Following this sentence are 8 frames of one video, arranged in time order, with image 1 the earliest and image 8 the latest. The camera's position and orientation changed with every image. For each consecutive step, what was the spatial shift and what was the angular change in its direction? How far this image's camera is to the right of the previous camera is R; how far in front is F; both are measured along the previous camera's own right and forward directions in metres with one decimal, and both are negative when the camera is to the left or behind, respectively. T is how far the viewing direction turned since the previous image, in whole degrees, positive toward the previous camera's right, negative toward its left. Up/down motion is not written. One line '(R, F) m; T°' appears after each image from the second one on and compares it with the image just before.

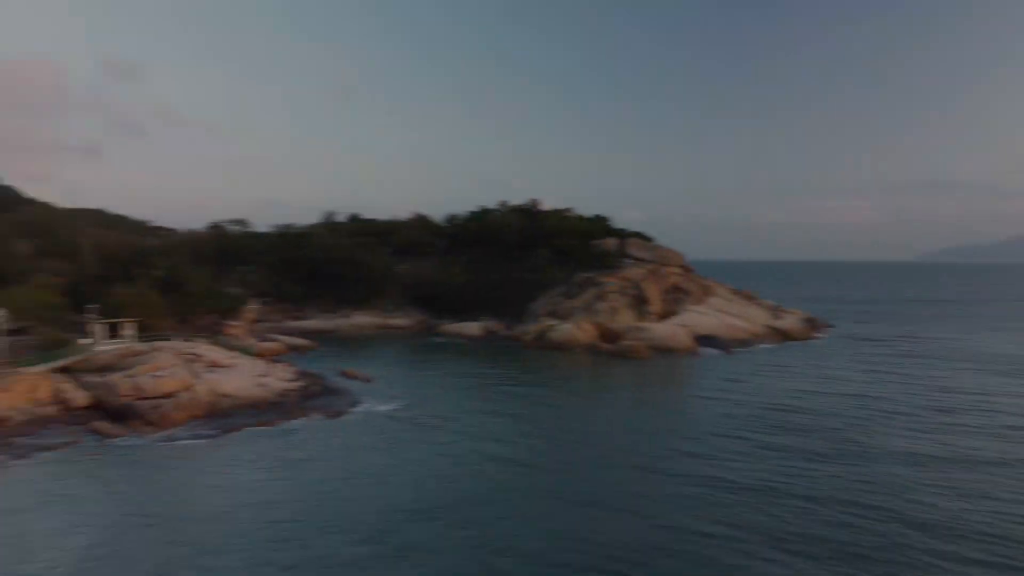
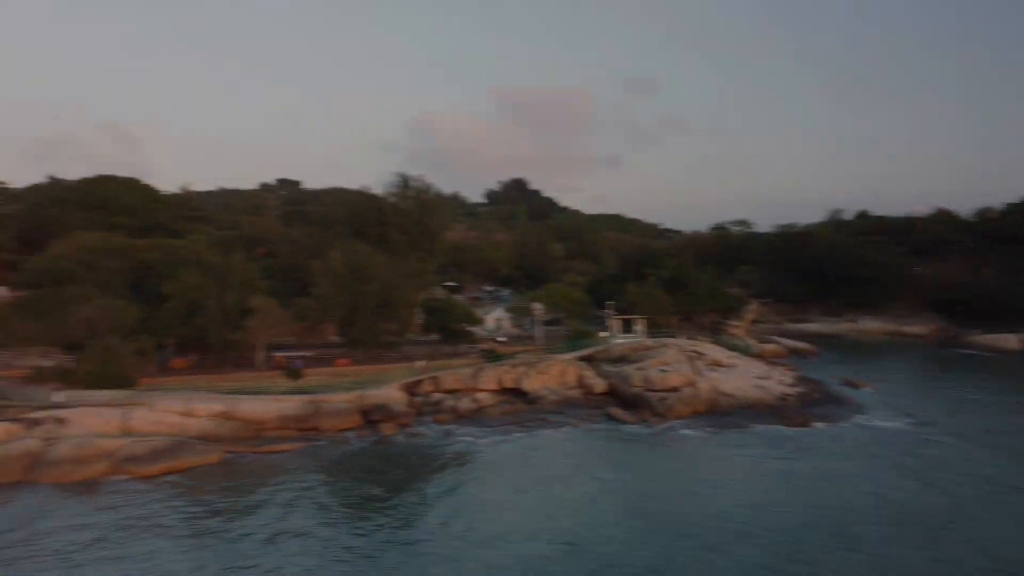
(0.0, +1.2) m; -14°
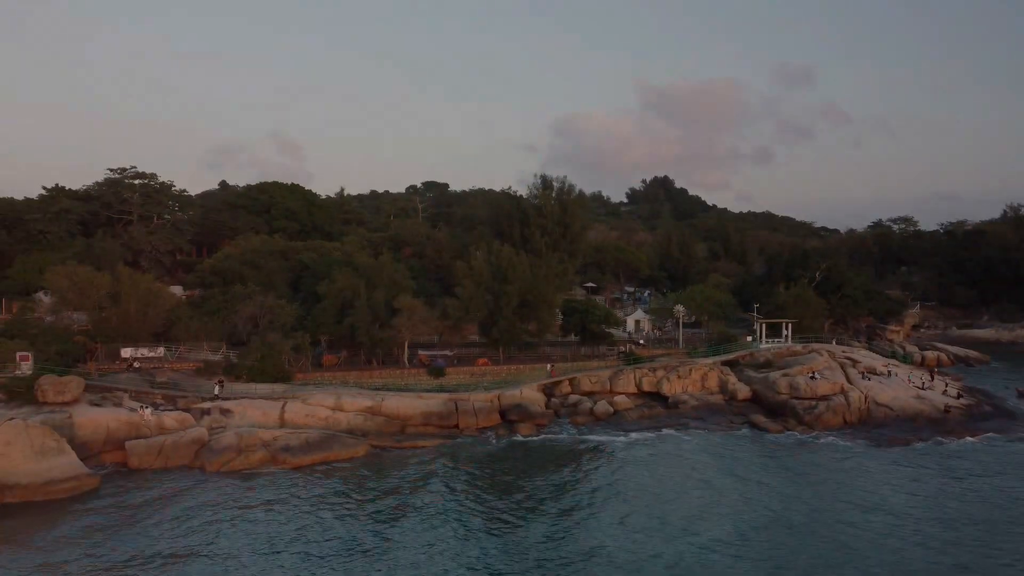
(+0.2, +0.1) m; -10°
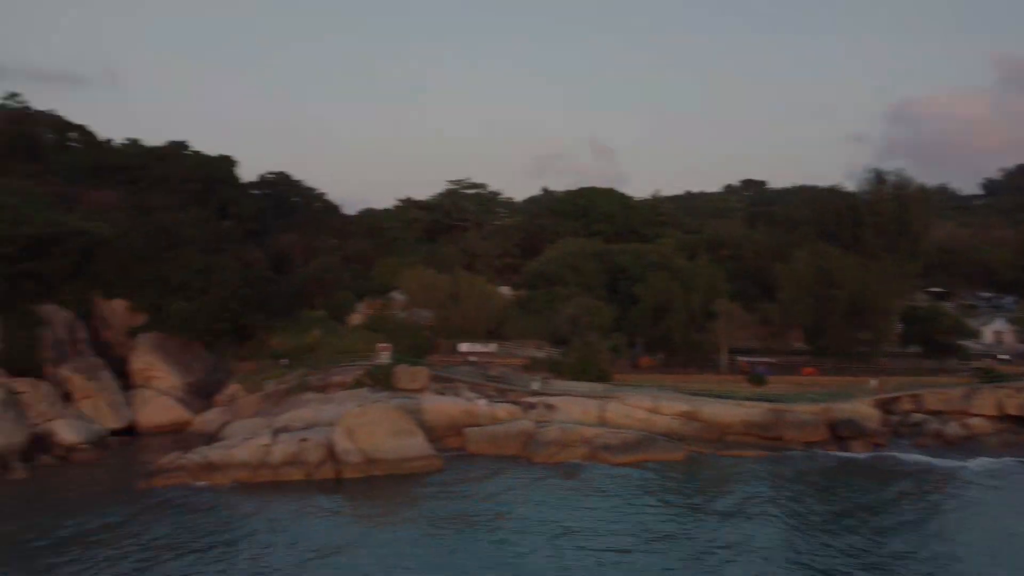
(-0.3, 0.0) m; -22°
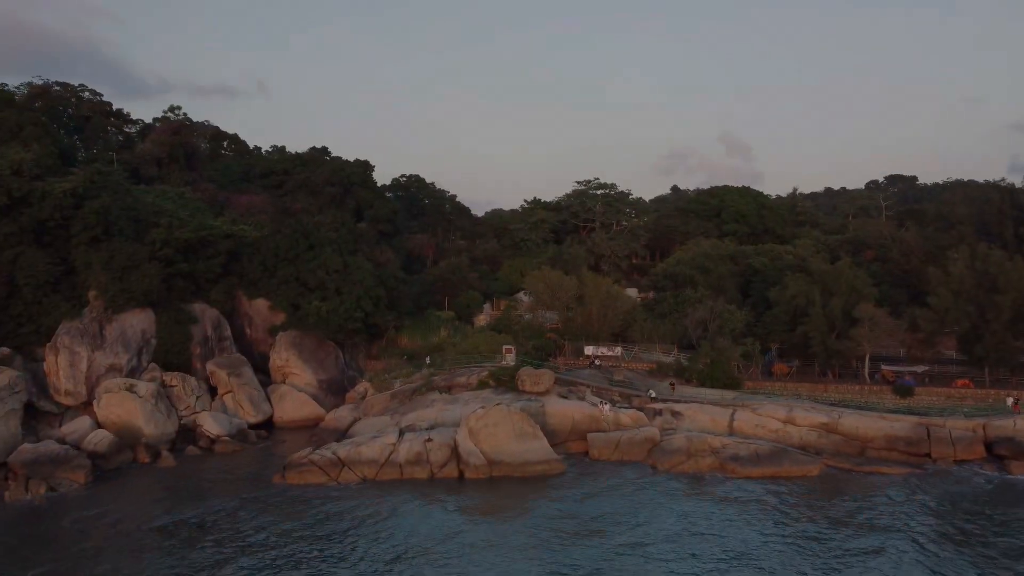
(+0.2, +0.4) m; -9°
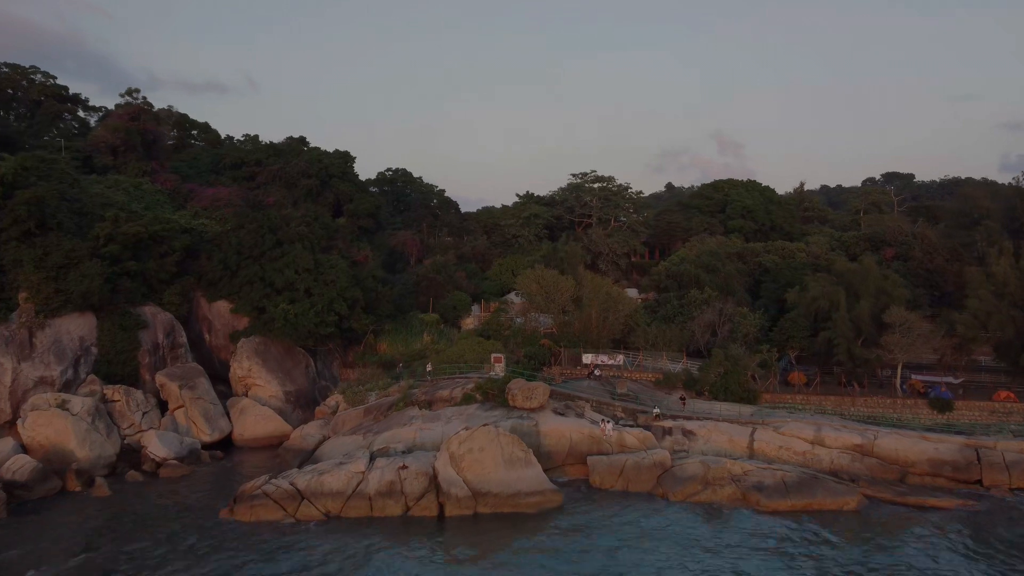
(+0.1, +3.6) m; +1°
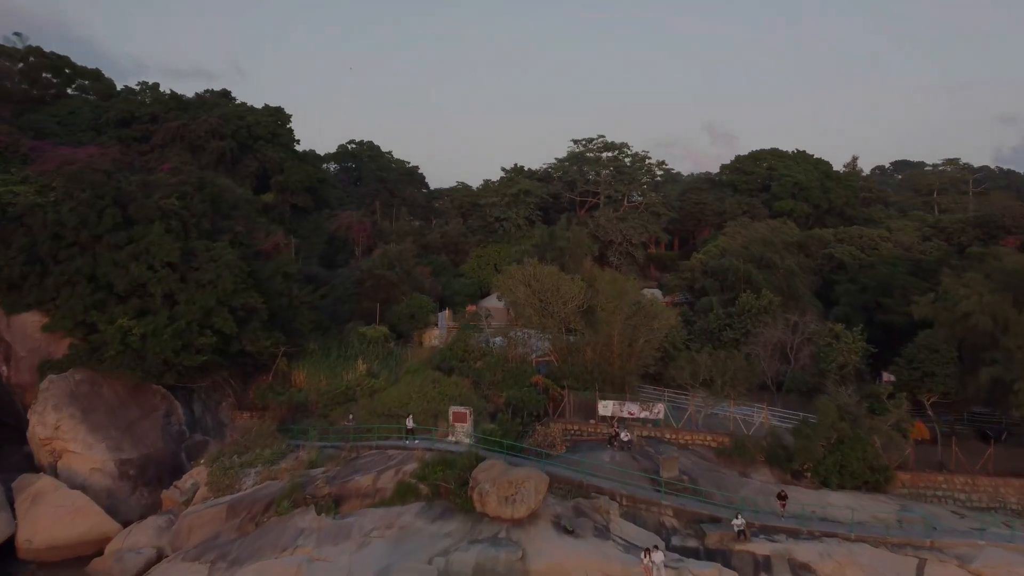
(+0.4, +11.6) m; +1°
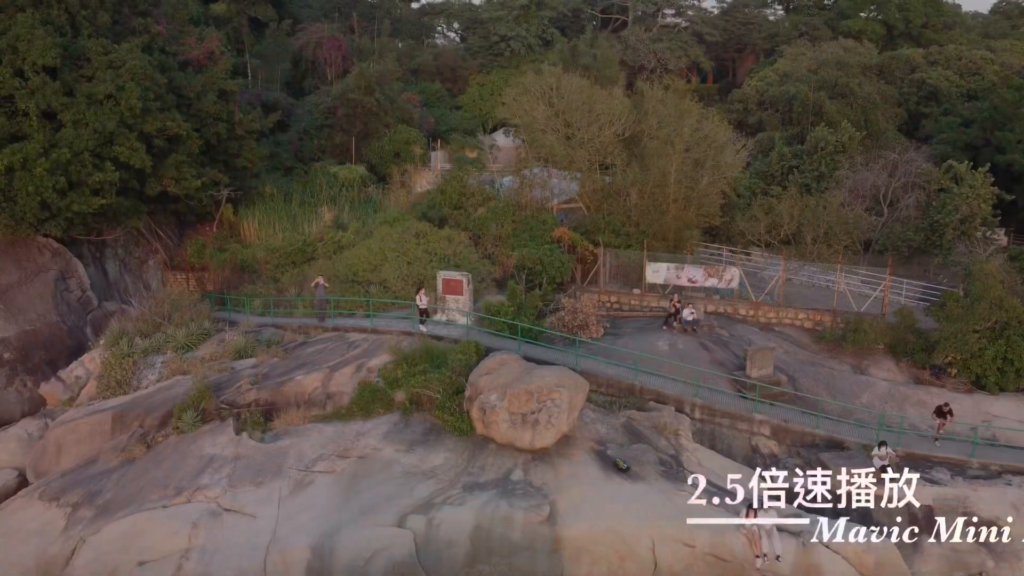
(-0.2, +5.6) m; 0°
